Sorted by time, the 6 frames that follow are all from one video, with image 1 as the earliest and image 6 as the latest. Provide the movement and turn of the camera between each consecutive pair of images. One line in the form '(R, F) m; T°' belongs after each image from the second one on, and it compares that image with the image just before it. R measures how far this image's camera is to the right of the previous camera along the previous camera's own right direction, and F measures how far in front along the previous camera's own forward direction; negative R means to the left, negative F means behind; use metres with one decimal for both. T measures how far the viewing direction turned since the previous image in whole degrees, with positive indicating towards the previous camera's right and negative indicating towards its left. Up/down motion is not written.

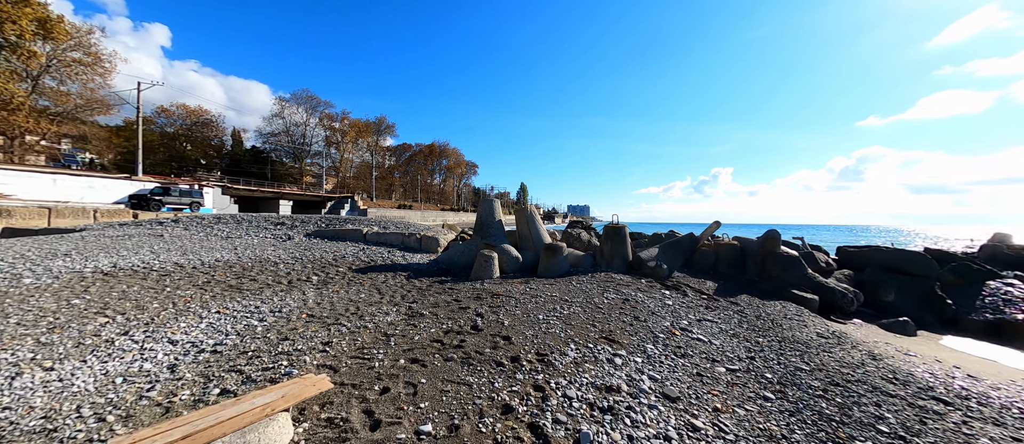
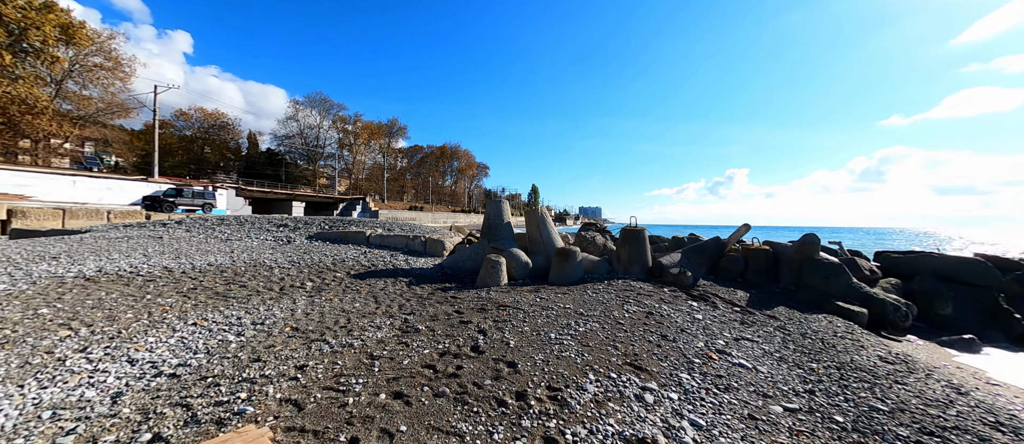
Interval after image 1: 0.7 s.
(0.0, +0.6) m; -2°
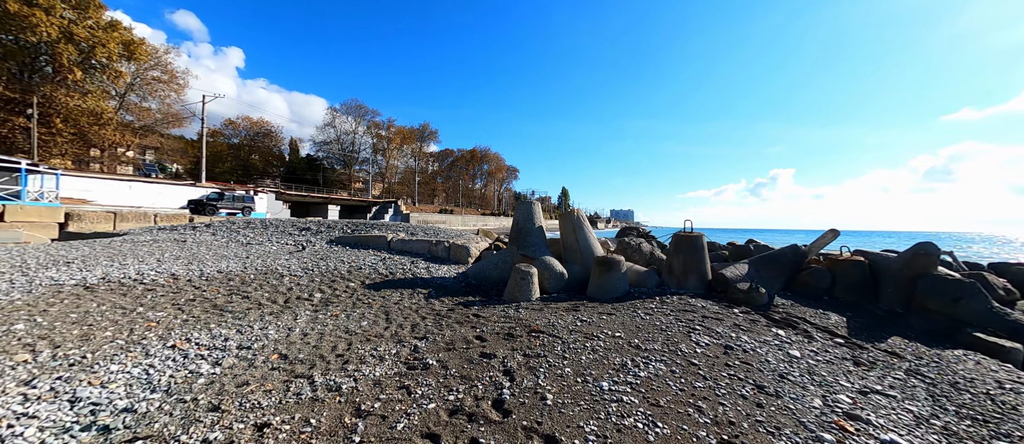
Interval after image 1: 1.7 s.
(-0.1, +1.0) m; -5°
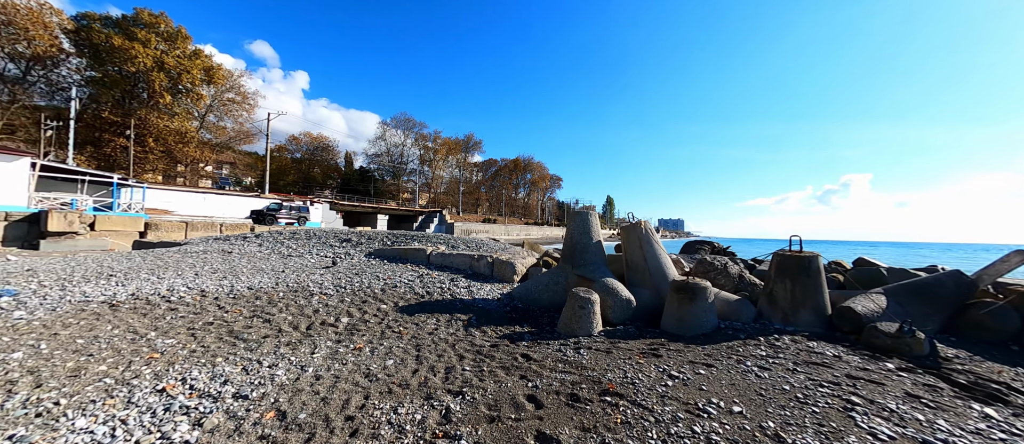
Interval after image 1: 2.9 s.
(-0.2, +1.1) m; -7°
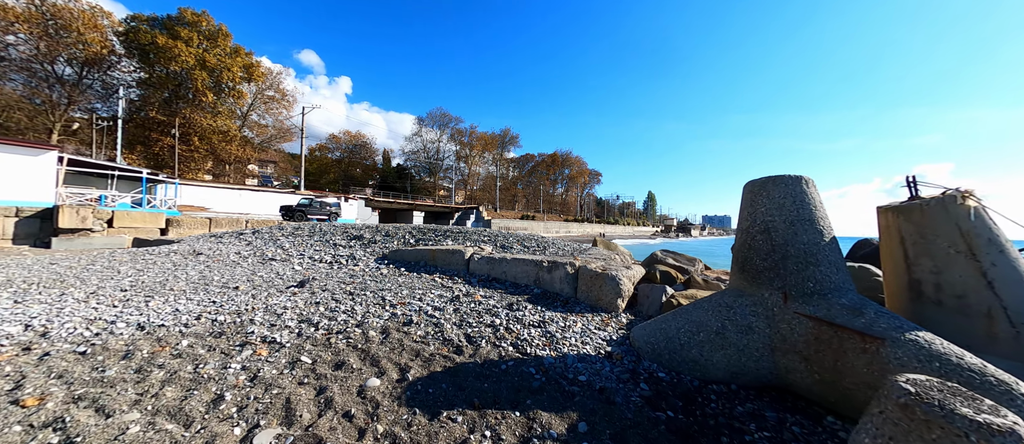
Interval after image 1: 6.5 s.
(-0.9, +3.3) m; -6°
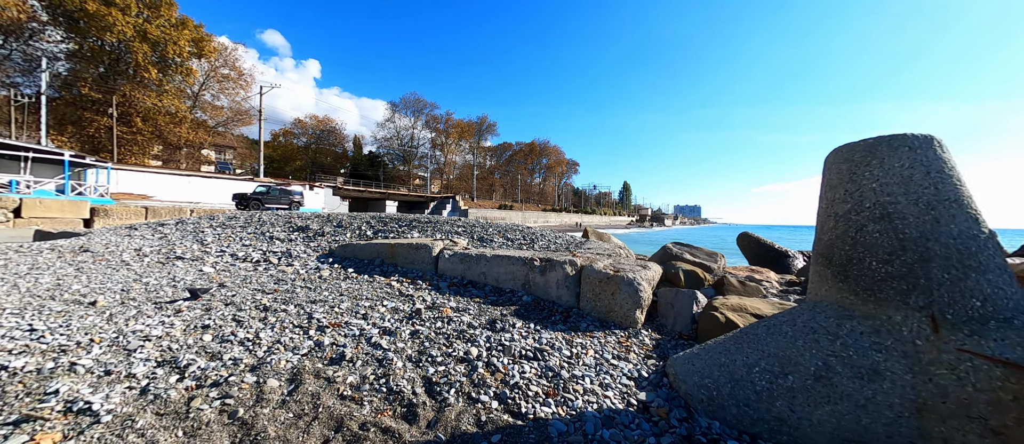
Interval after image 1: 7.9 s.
(0.0, +1.2) m; +3°
